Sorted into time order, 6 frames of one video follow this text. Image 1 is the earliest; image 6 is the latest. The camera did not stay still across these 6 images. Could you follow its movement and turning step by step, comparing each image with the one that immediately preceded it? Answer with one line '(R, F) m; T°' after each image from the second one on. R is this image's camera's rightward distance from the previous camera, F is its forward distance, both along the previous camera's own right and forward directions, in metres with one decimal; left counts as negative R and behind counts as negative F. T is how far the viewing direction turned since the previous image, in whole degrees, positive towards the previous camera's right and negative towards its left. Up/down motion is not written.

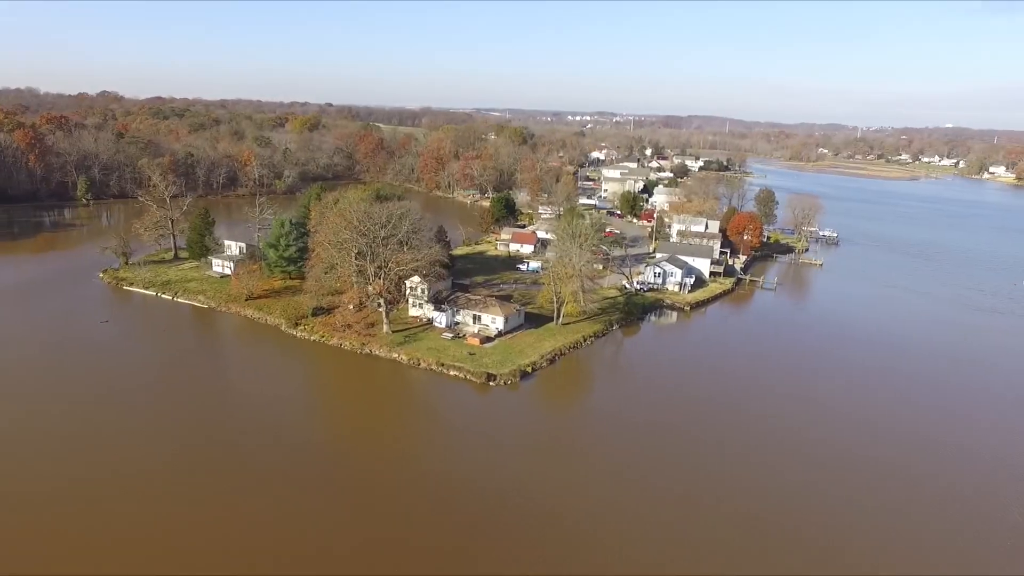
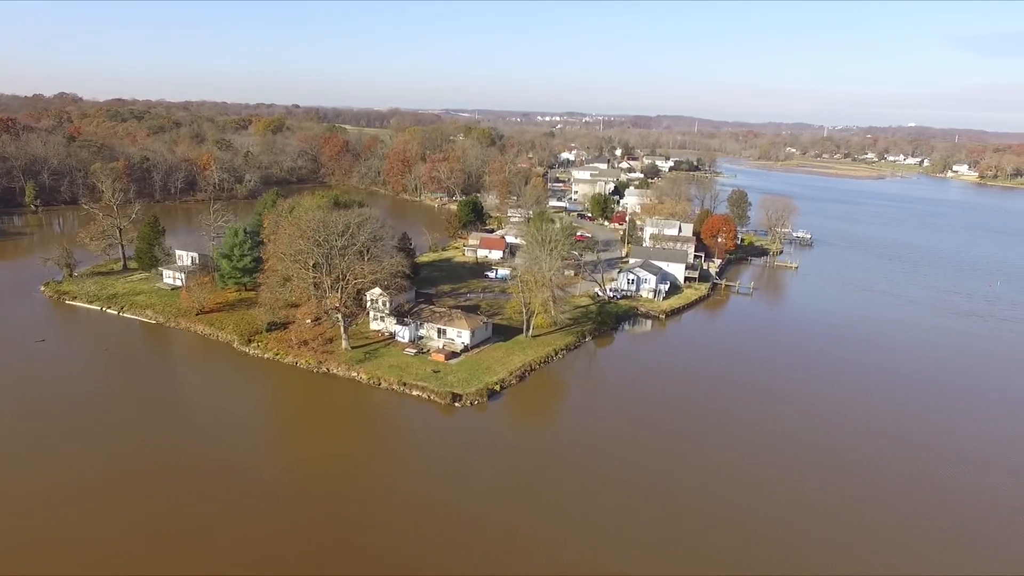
(+0.1, +1.2) m; +2°
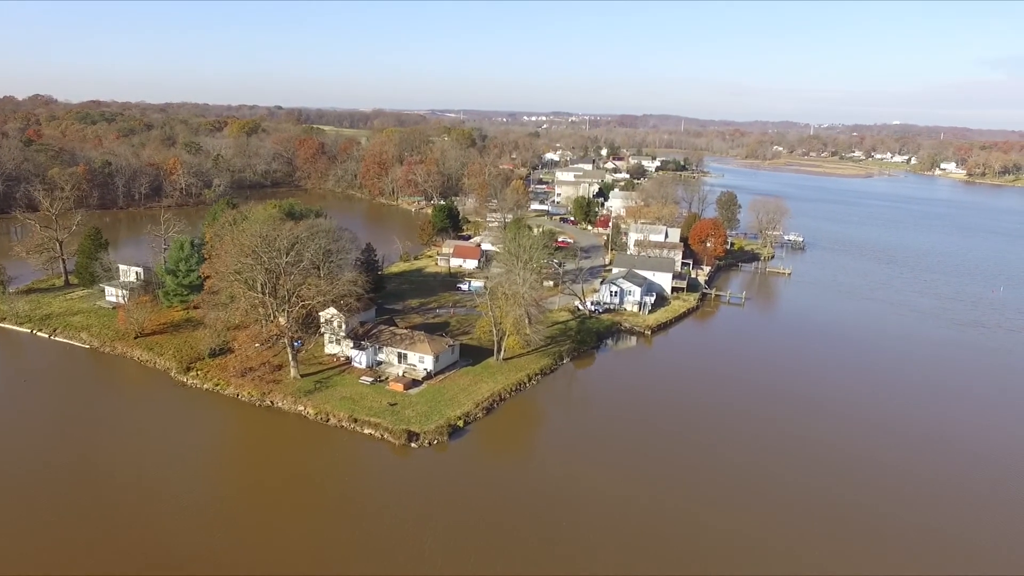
(+0.5, +2.2) m; +1°
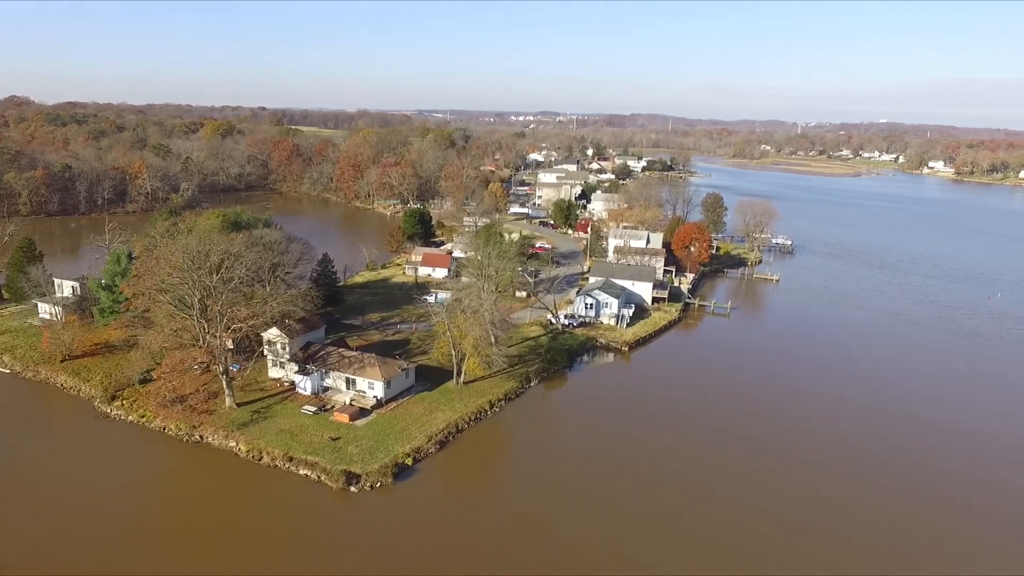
(+0.7, +1.8) m; +1°
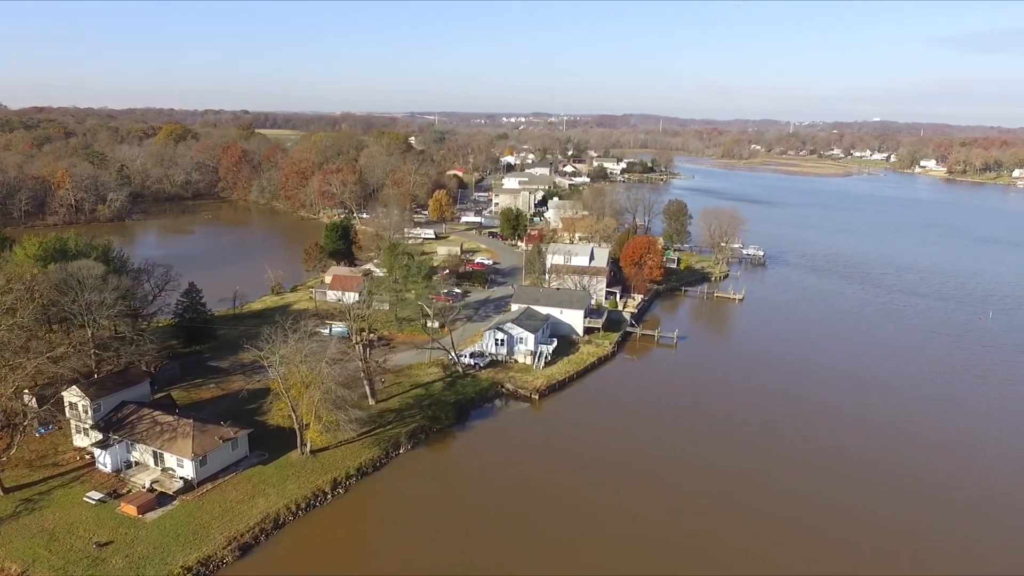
(+2.7, +3.8) m; 0°
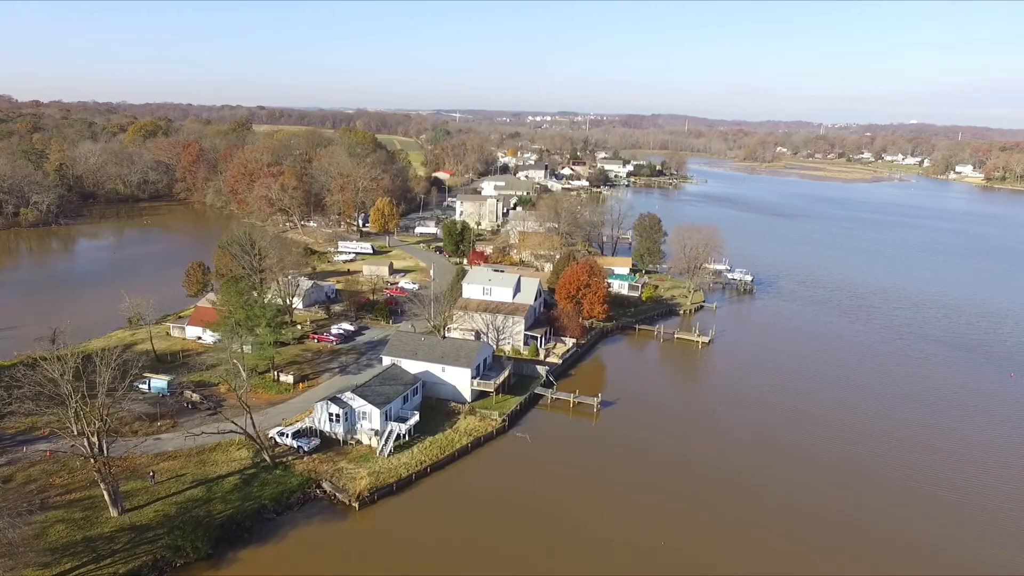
(+3.7, +5.4) m; -2°
